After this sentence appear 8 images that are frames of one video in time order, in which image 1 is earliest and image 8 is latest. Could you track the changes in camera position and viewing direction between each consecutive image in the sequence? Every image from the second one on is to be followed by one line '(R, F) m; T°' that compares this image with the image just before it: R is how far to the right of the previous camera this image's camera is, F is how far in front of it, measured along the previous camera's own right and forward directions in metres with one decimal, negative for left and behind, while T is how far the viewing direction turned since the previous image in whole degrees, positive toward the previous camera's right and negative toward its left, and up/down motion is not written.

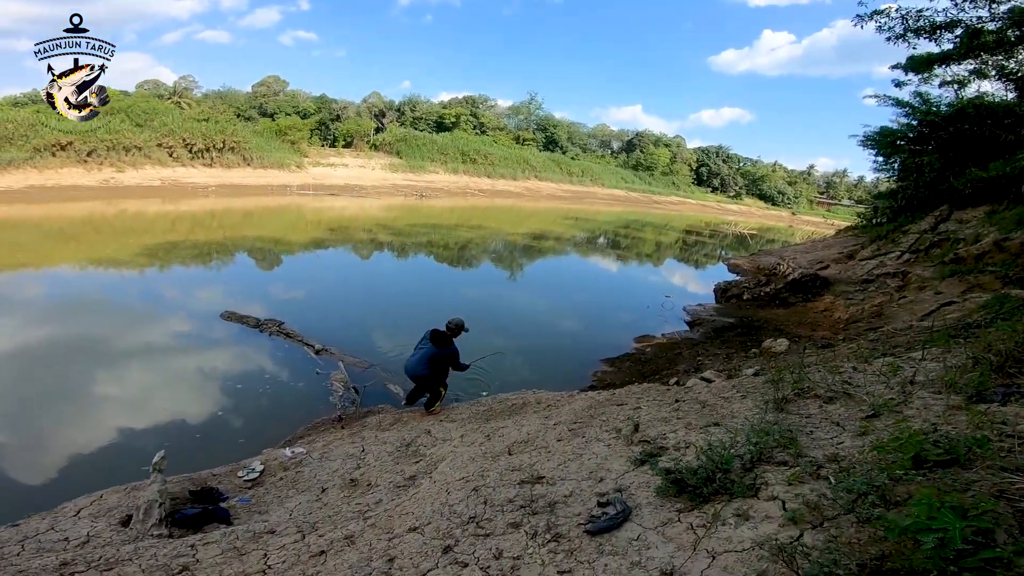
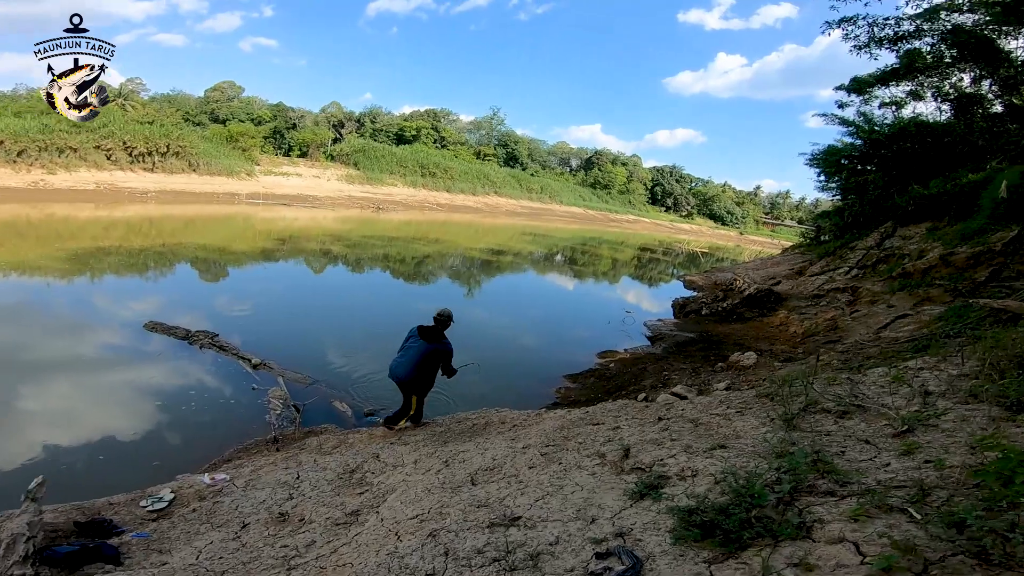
(-0.1, +0.5) m; +5°
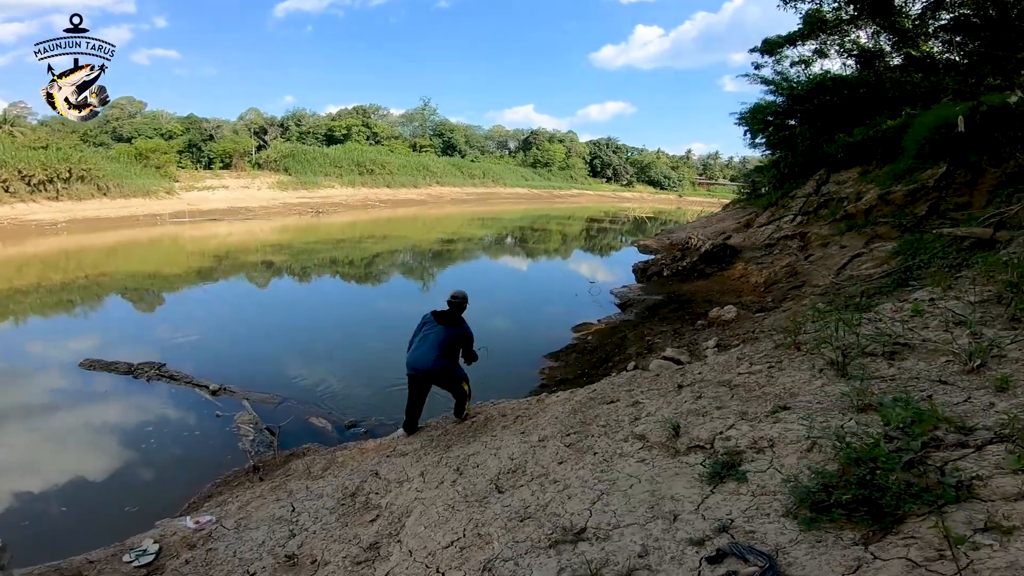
(-0.3, +0.4) m; +5°
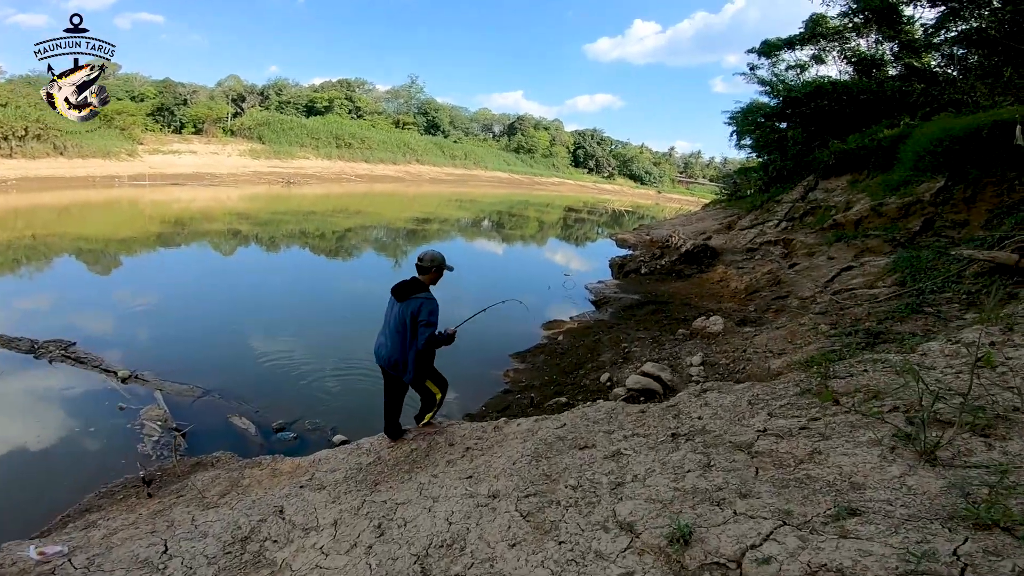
(+0.1, +0.9) m; +3°
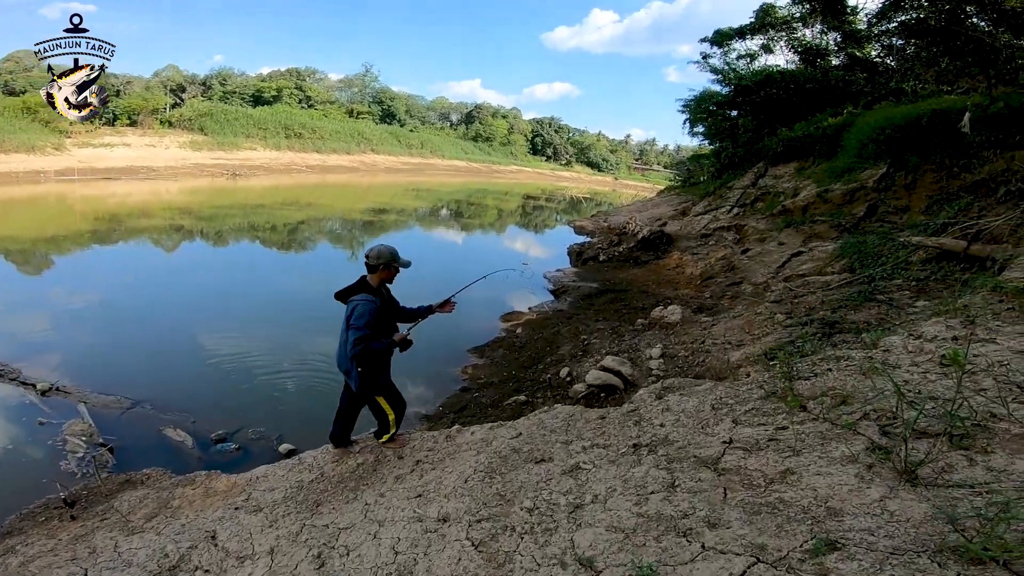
(+0.1, +0.2) m; +4°
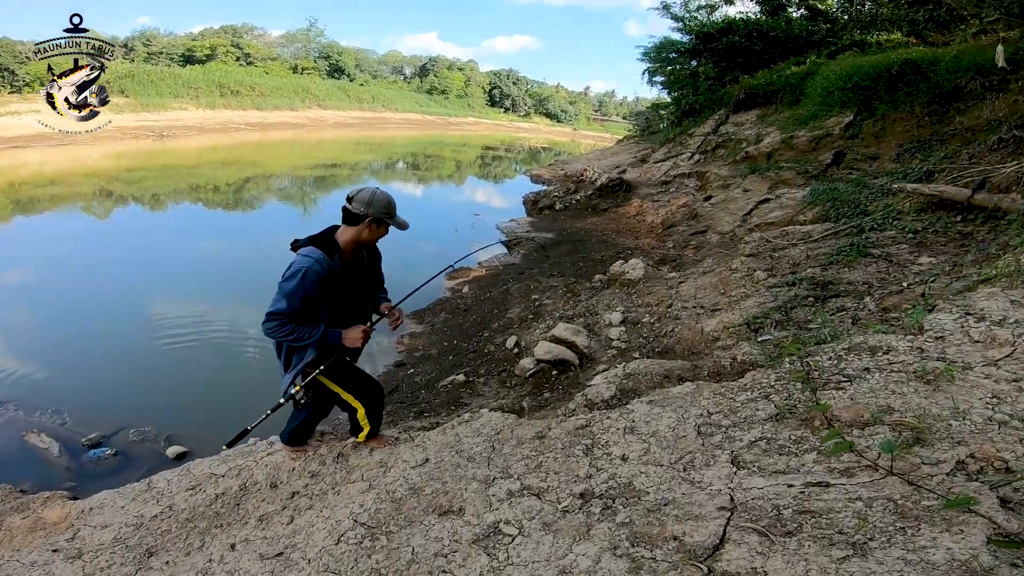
(+0.3, +1.0) m; +4°
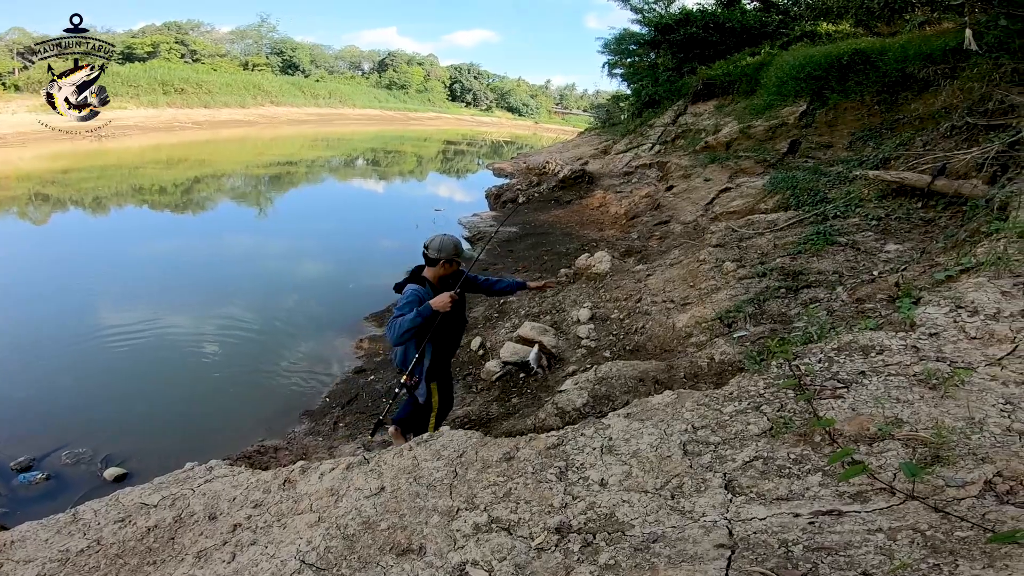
(0.0, +0.2) m; +4°
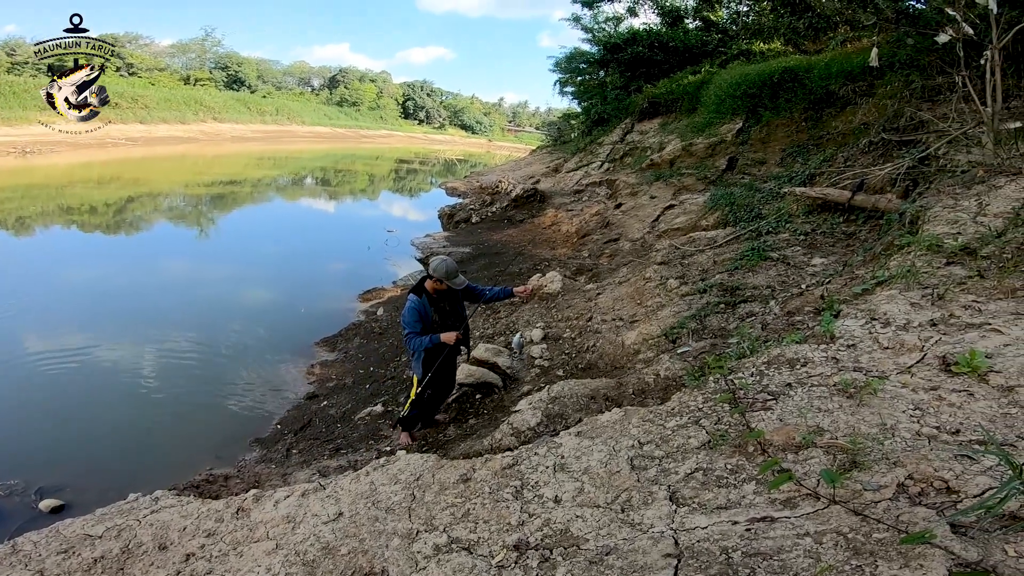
(0.0, -0.1) m; +5°
